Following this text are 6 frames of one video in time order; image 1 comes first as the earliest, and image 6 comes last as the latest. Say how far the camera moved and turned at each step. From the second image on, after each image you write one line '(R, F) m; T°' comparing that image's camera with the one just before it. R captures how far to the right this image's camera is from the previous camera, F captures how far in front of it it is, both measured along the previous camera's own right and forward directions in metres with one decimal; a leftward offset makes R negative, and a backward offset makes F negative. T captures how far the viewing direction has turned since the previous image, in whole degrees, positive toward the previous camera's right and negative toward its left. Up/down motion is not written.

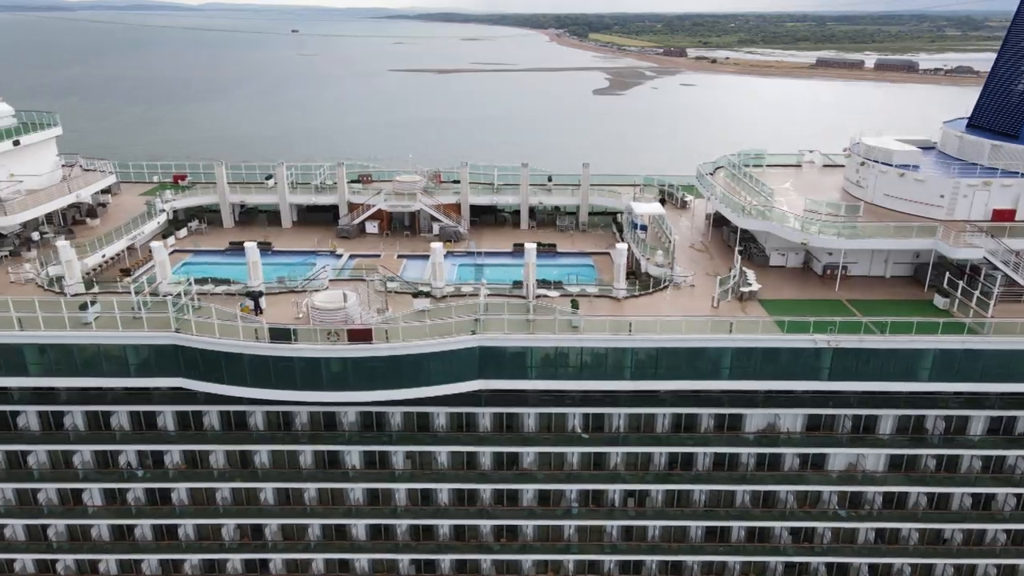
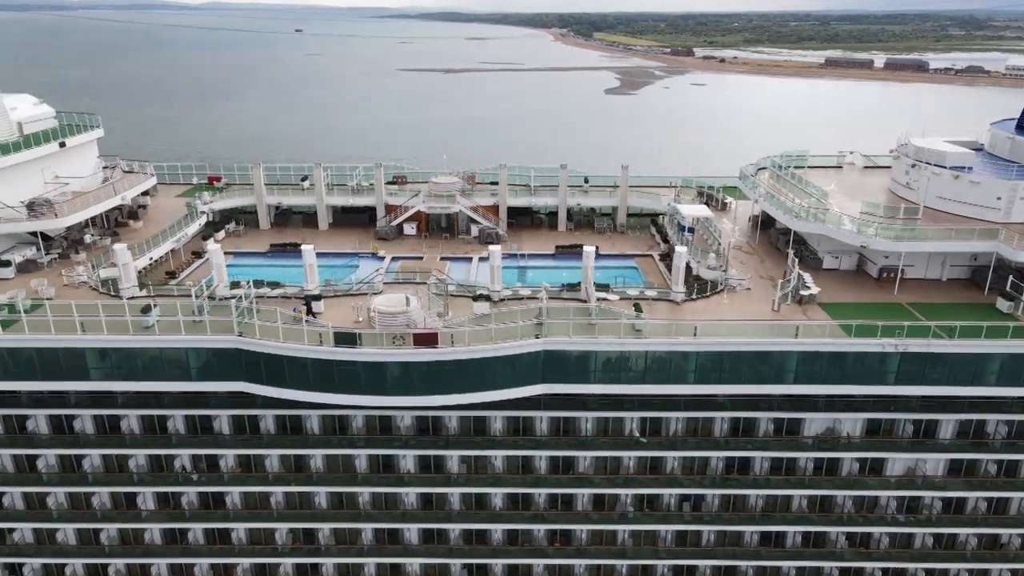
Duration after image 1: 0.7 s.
(-1.9, +0.1) m; 0°
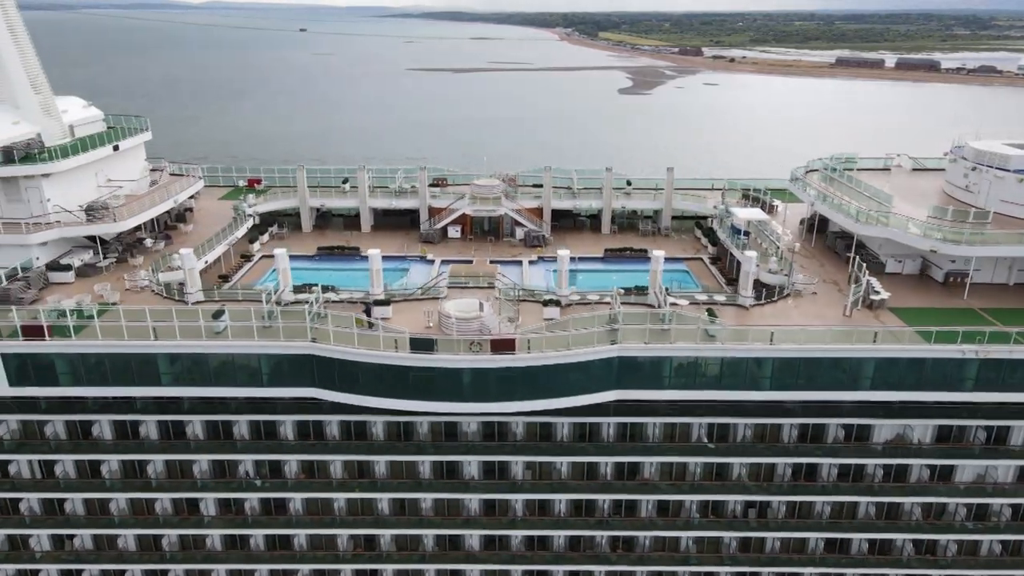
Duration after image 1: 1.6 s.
(-2.2, +0.2) m; 0°
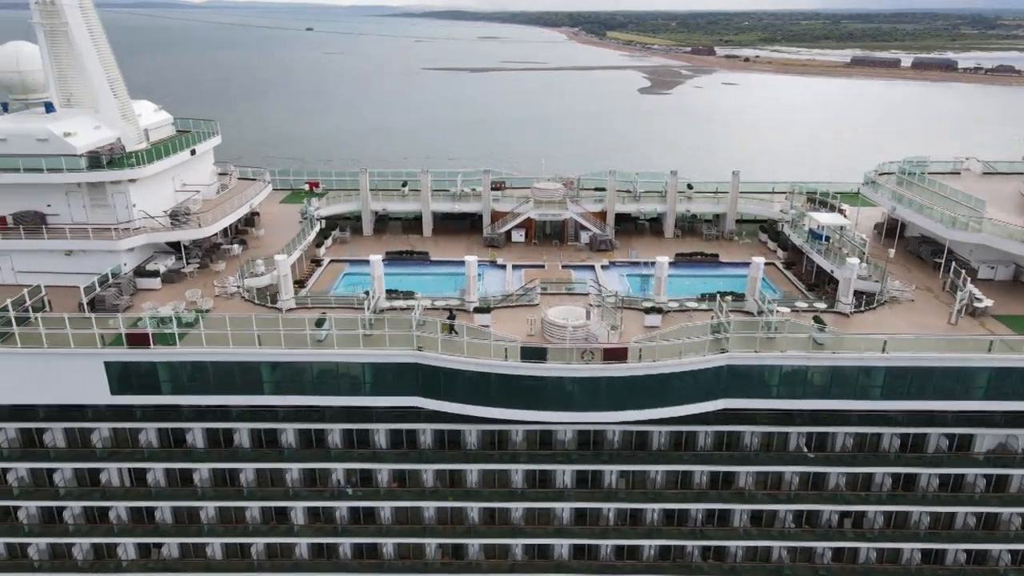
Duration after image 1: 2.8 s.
(-3.1, +0.3) m; 0°
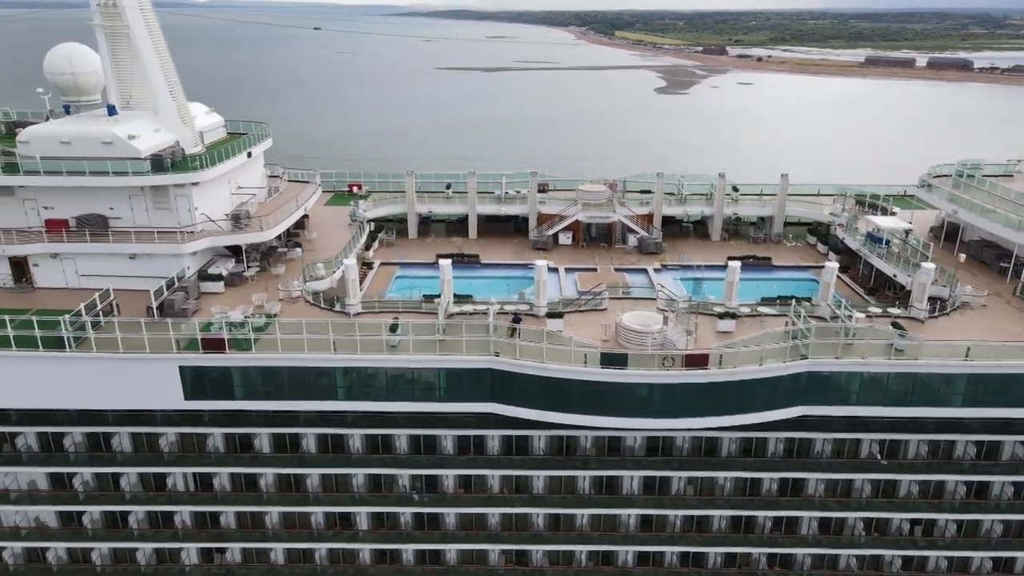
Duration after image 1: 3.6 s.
(-2.1, +0.2) m; 0°
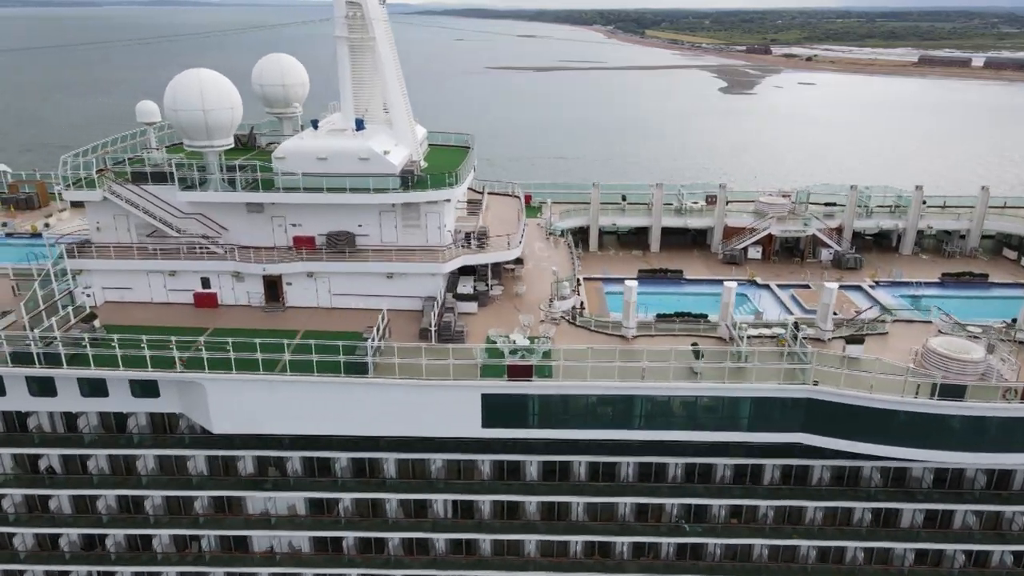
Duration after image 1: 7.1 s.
(-8.3, +0.8) m; -1°
